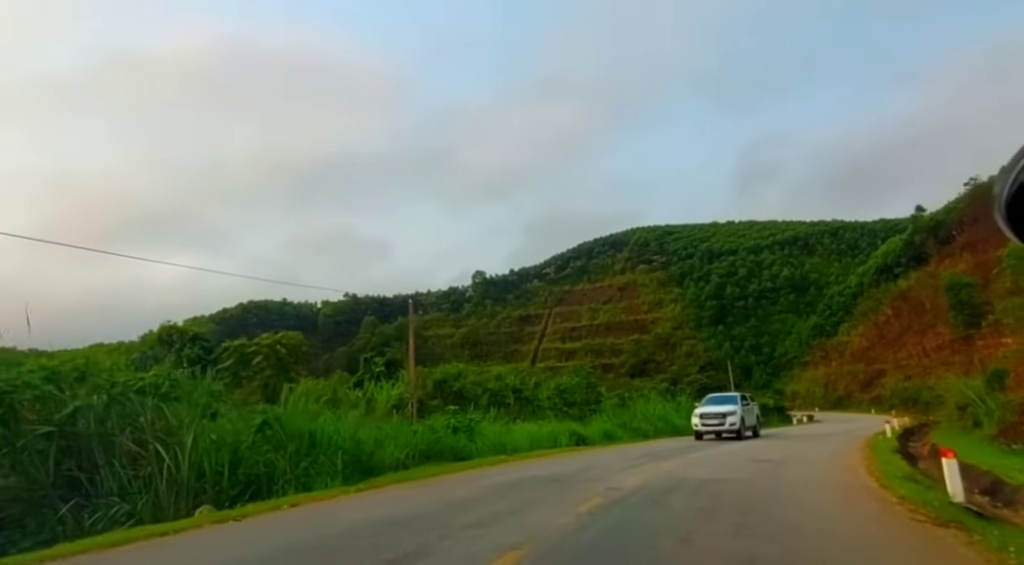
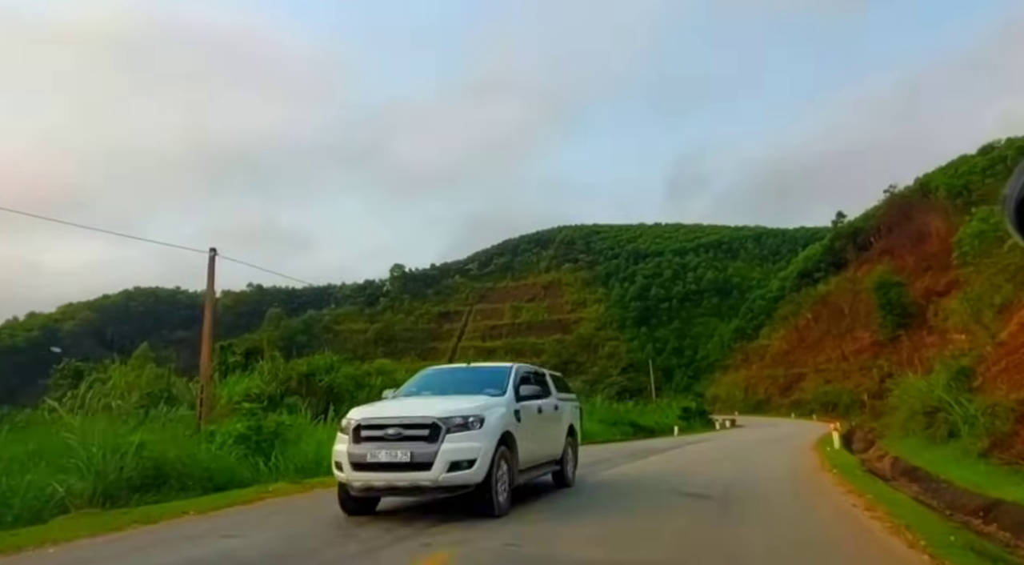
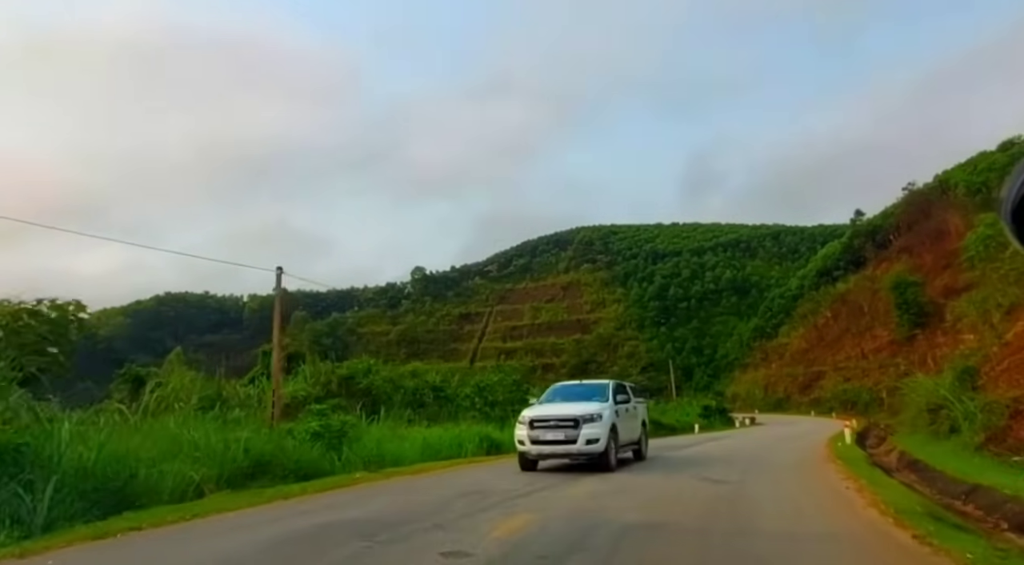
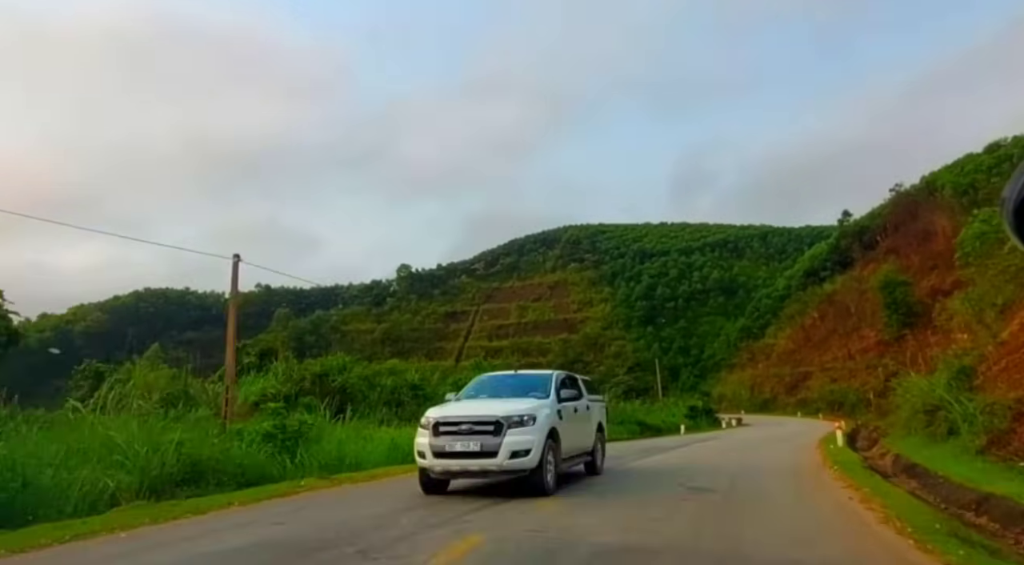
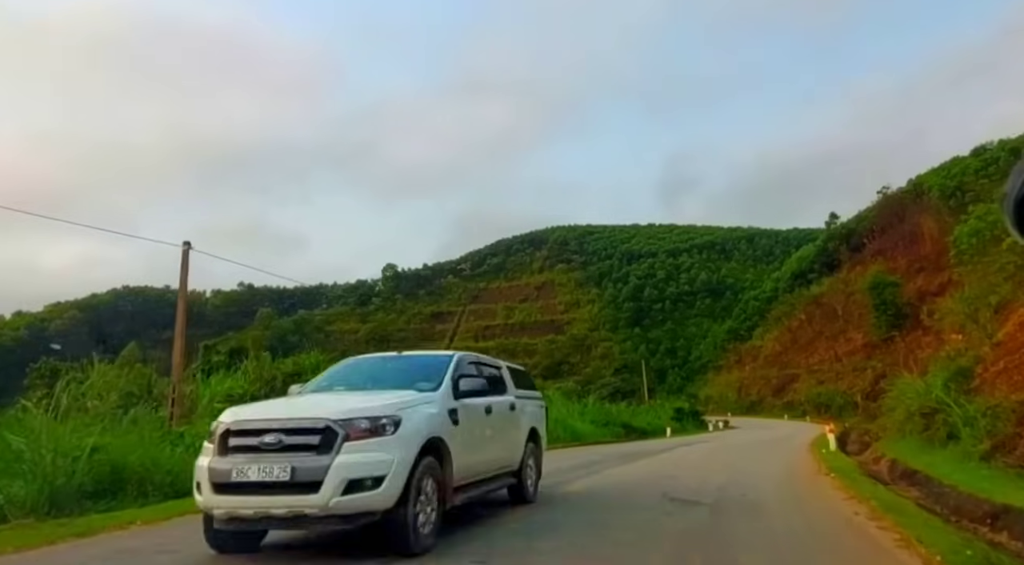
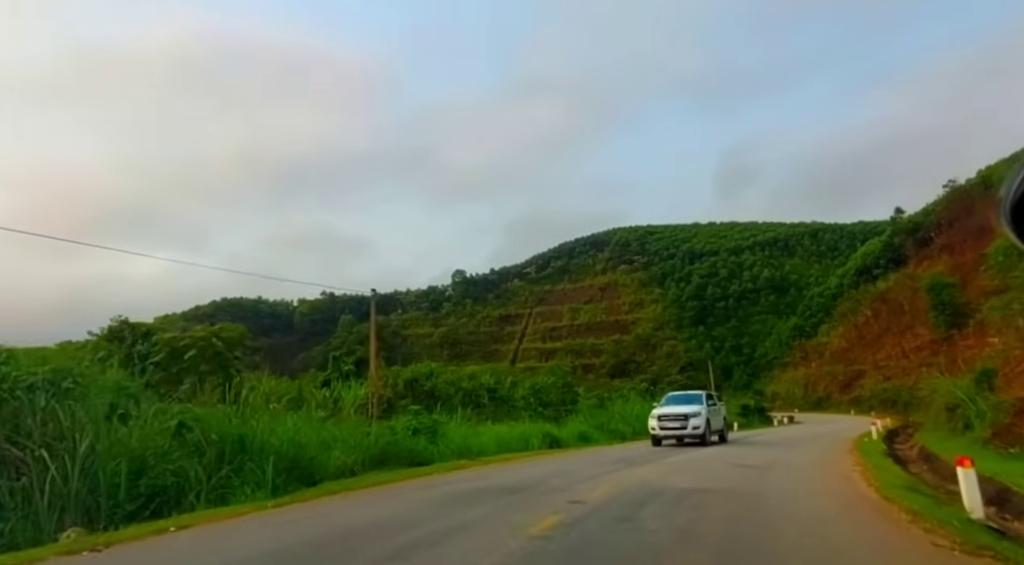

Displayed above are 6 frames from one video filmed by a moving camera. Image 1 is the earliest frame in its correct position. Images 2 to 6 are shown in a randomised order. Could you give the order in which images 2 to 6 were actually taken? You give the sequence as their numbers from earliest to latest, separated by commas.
6, 3, 4, 2, 5
